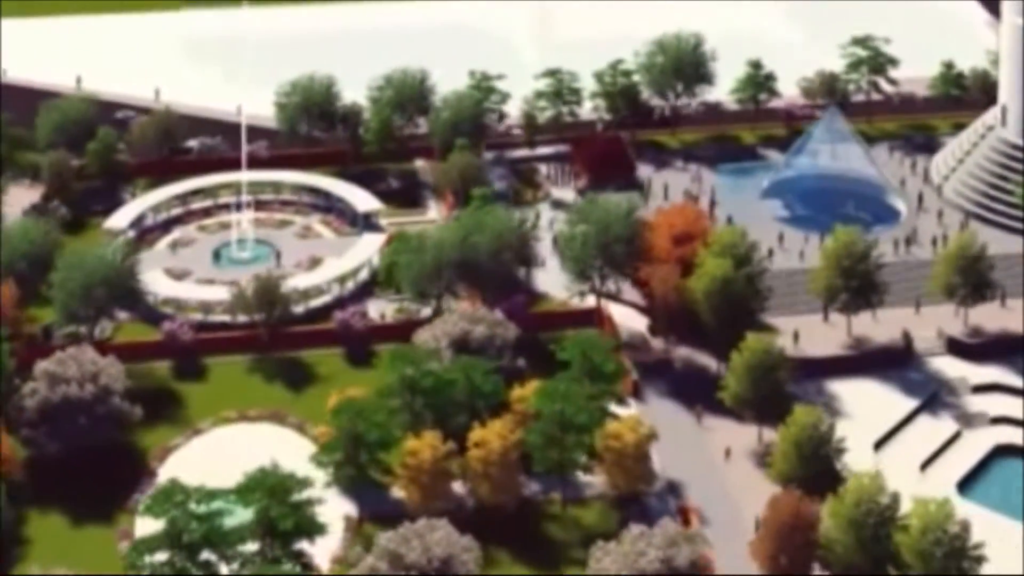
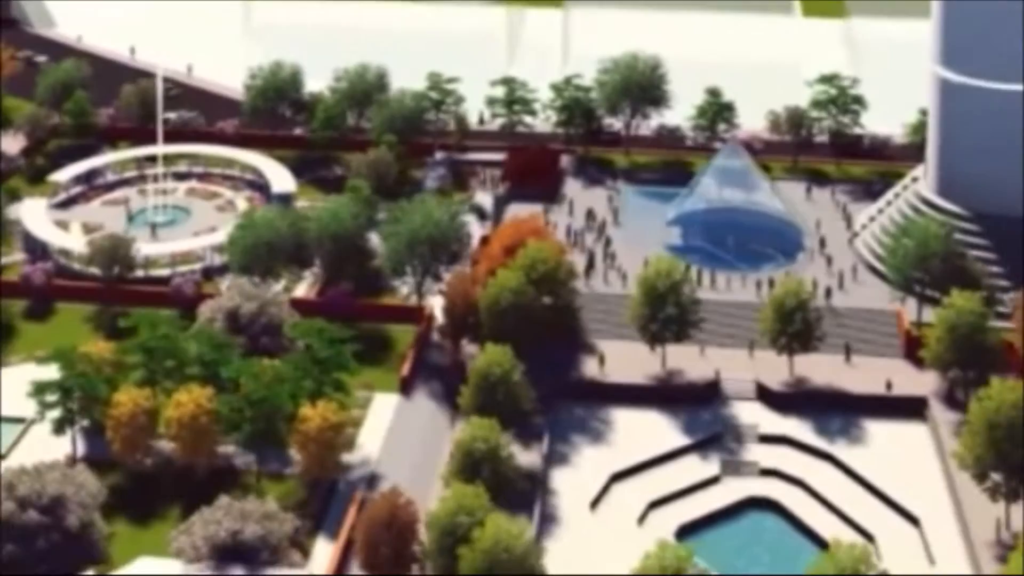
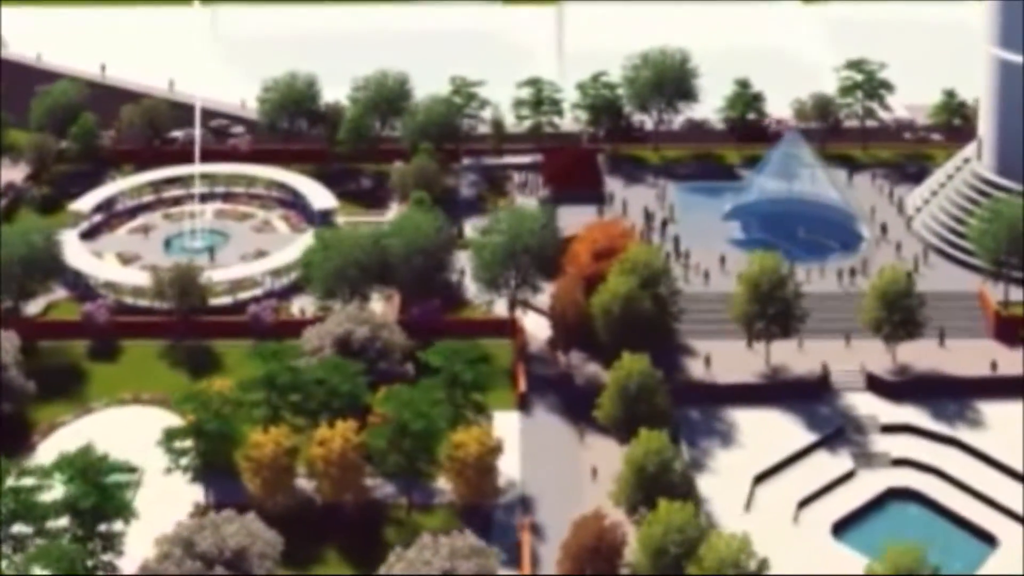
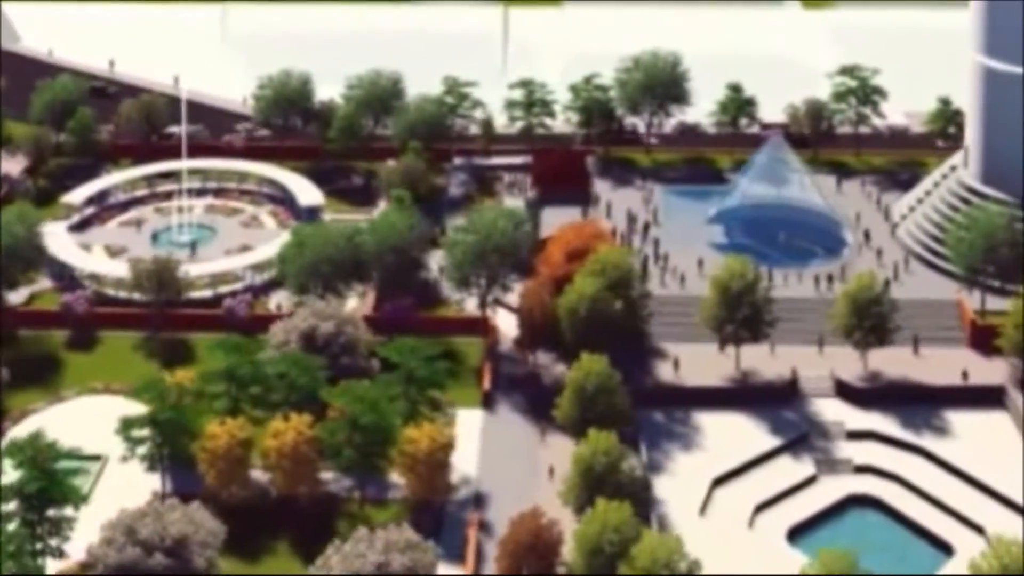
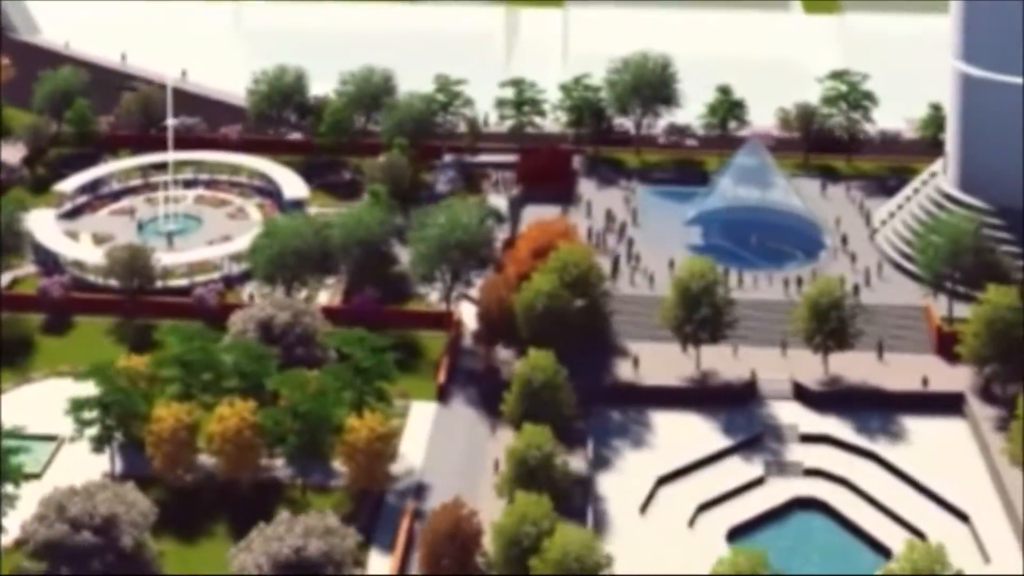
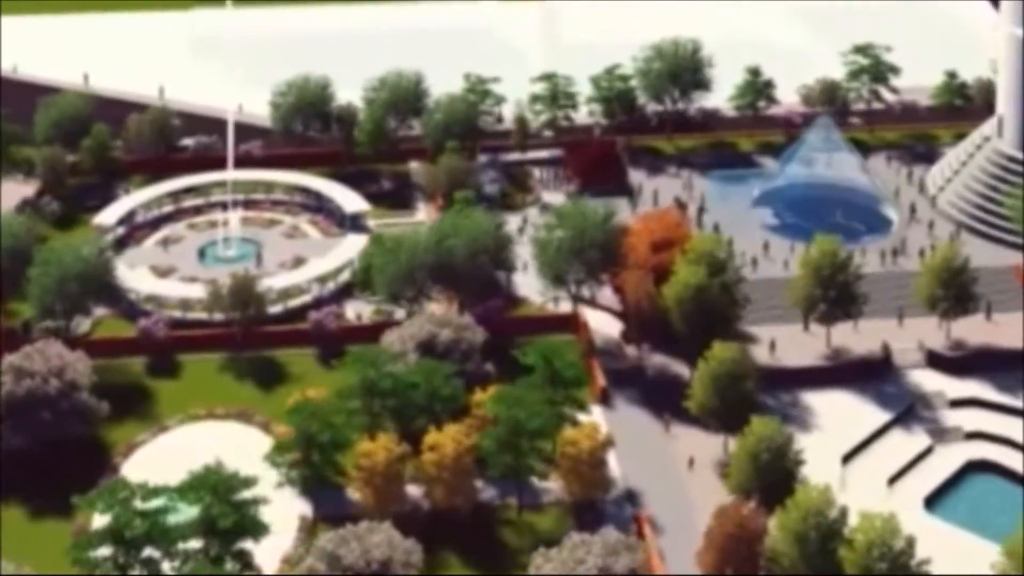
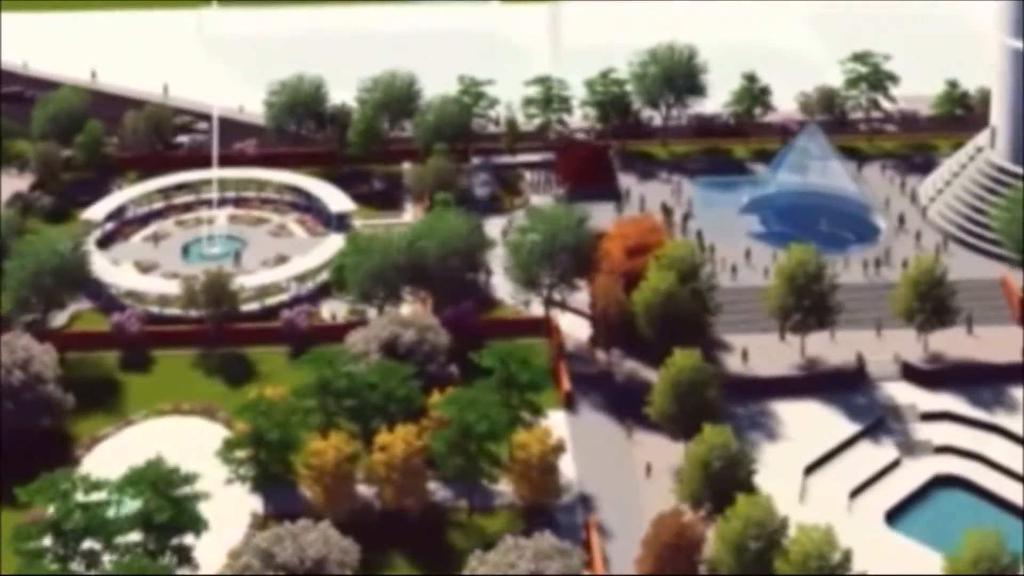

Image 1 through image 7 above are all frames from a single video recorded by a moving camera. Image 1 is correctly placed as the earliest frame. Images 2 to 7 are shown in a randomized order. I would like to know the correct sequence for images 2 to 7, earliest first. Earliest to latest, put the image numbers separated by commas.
6, 7, 3, 4, 5, 2
